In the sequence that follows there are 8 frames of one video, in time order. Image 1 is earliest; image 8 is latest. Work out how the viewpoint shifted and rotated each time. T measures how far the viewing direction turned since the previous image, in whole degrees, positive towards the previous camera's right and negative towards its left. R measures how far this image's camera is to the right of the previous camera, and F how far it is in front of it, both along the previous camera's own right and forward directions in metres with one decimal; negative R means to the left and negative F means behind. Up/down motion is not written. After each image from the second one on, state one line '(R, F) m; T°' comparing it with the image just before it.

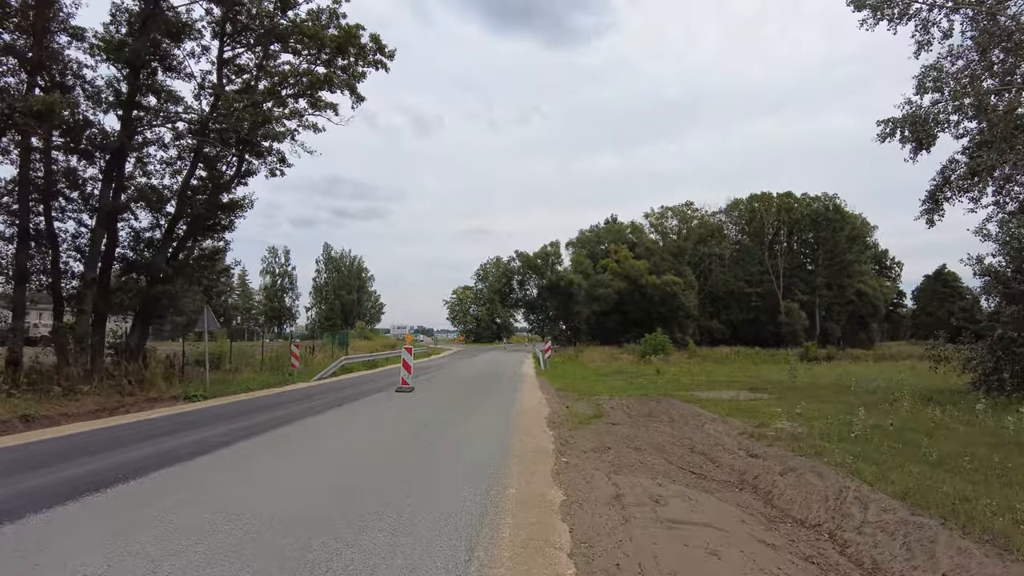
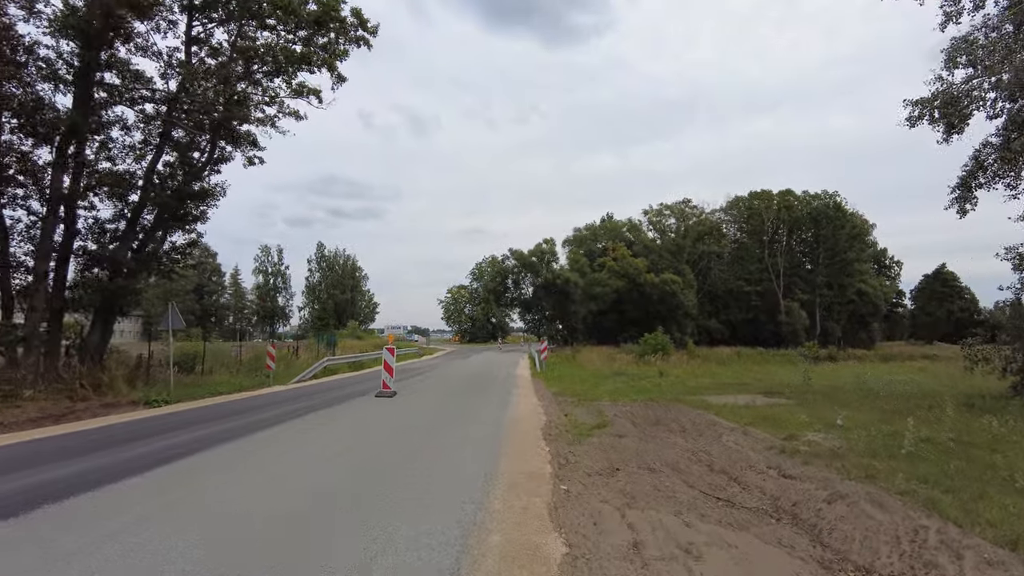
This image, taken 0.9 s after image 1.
(+0.1, +1.5) m; 0°
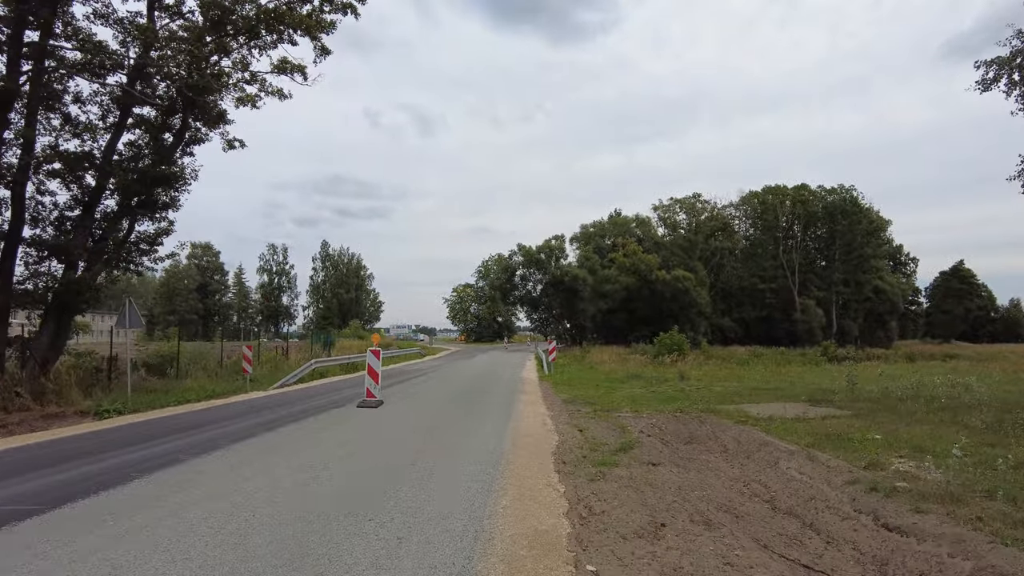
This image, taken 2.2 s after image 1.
(+0.1, +2.2) m; -1°
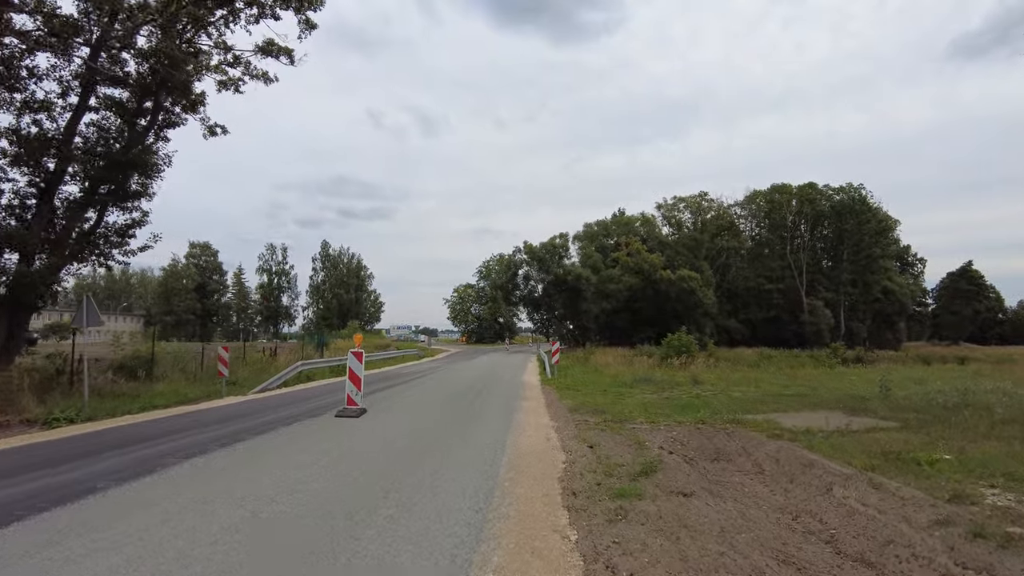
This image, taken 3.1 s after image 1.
(0.0, +1.5) m; 0°
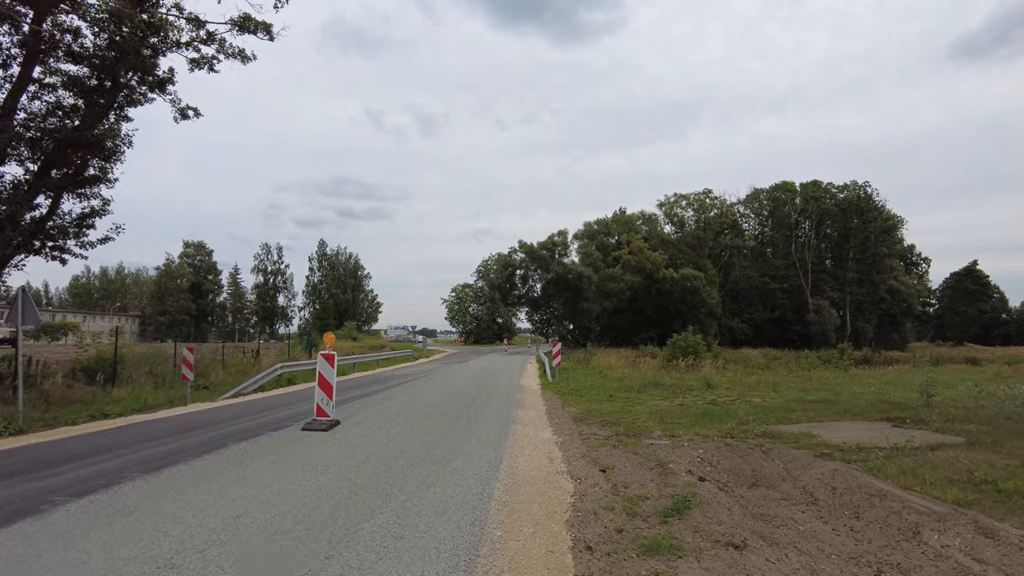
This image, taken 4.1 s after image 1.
(0.0, +1.6) m; 0°
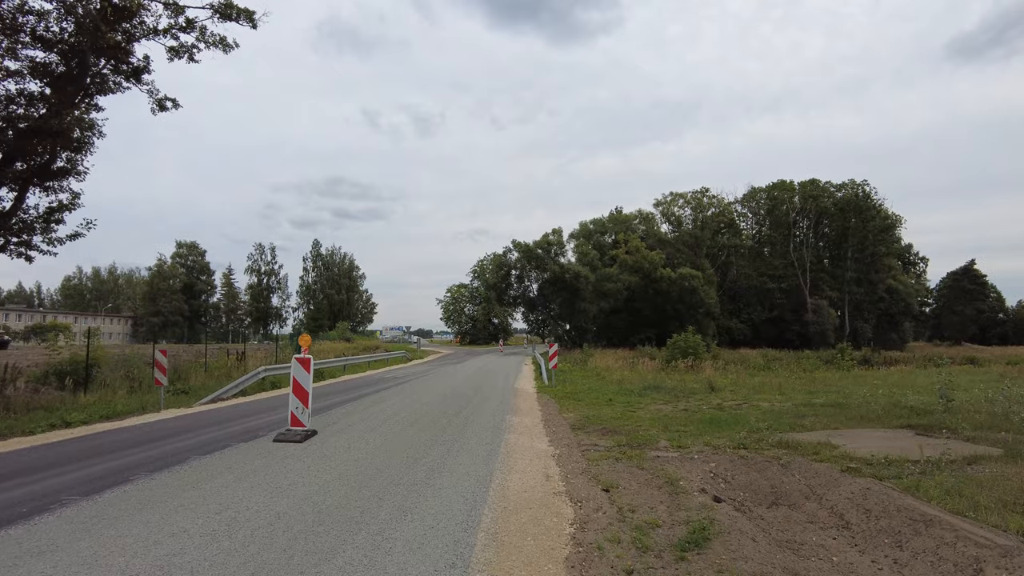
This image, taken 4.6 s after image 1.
(+0.1, +0.8) m; 0°
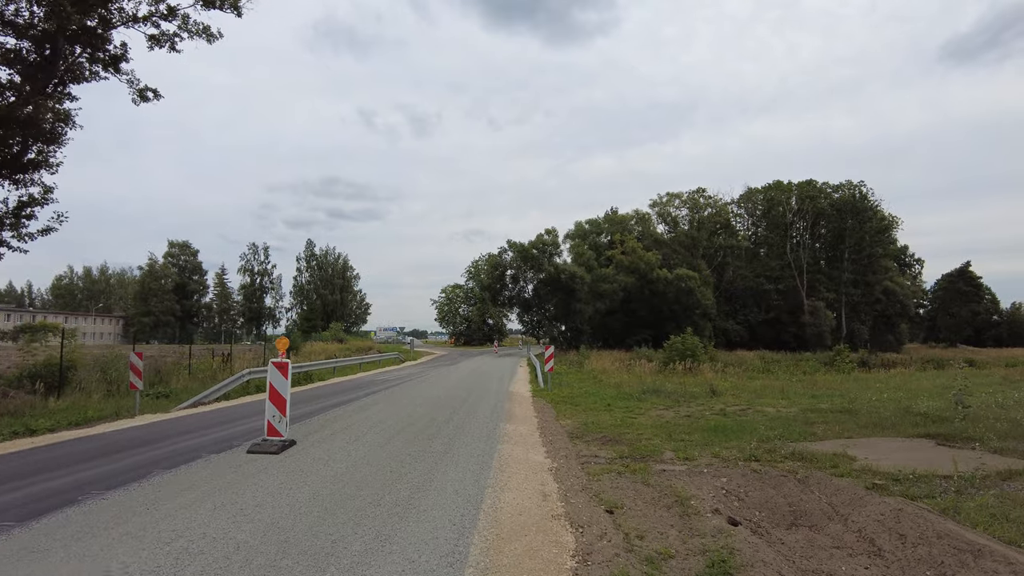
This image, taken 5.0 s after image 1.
(0.0, +0.7) m; 0°
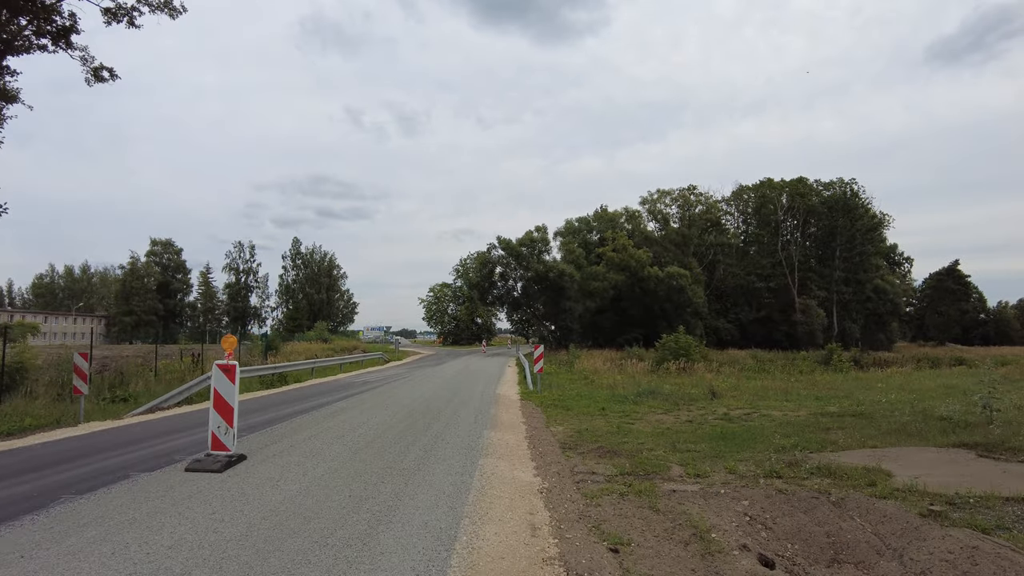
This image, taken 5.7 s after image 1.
(+0.1, +1.2) m; +1°
